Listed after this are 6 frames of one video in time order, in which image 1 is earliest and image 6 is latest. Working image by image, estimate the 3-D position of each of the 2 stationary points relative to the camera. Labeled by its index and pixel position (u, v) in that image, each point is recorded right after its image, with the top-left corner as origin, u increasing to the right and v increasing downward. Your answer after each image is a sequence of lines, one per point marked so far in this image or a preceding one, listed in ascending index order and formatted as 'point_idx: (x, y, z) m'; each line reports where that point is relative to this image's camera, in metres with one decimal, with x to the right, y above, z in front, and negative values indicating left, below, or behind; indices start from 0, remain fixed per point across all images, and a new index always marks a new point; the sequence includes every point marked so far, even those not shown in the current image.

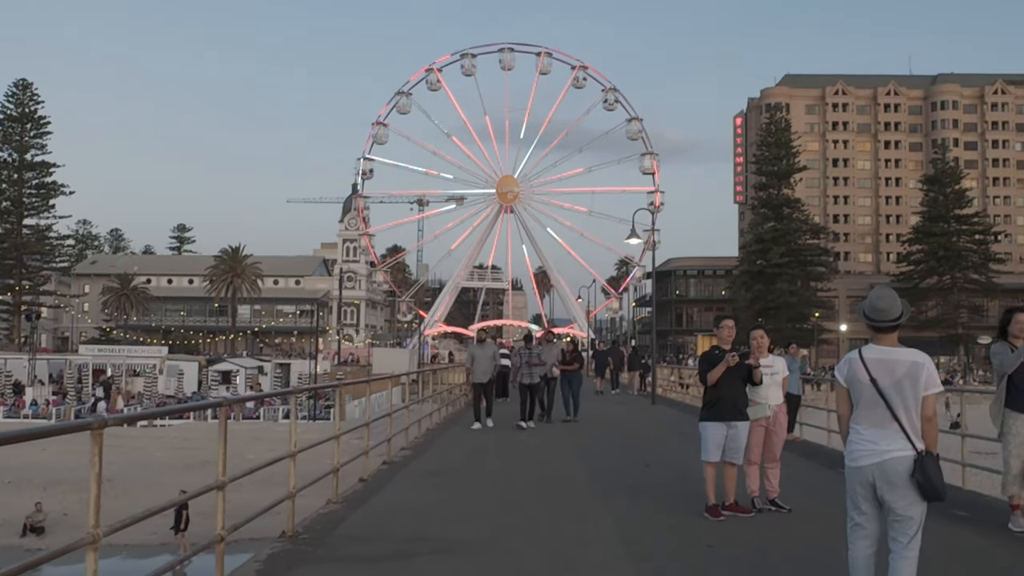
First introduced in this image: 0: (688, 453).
0: (+2.4, -2.4, +13.6) m
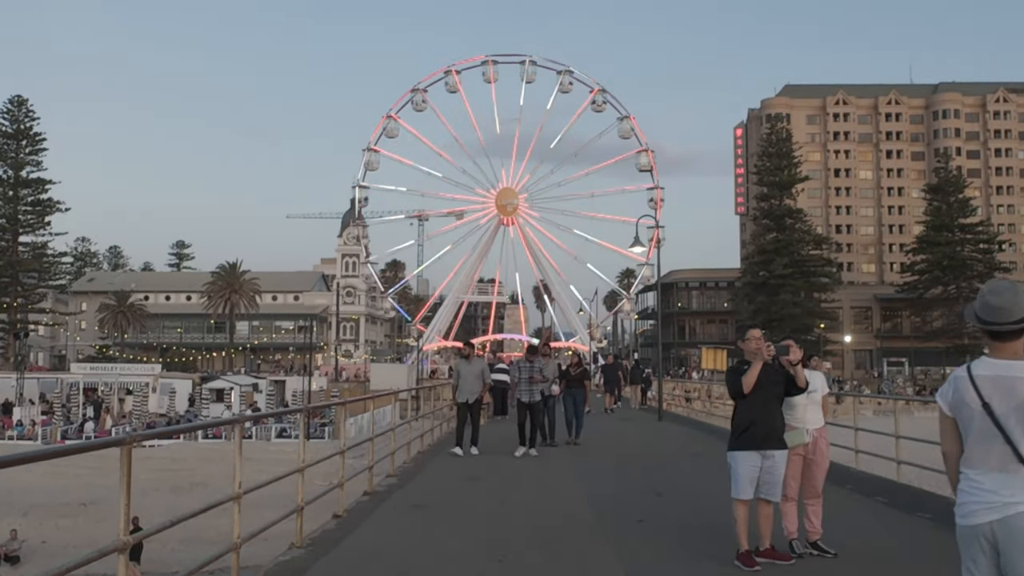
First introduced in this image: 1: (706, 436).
0: (+2.4, -2.5, +12.4) m
1: (+3.9, -3.0, +20.1) m
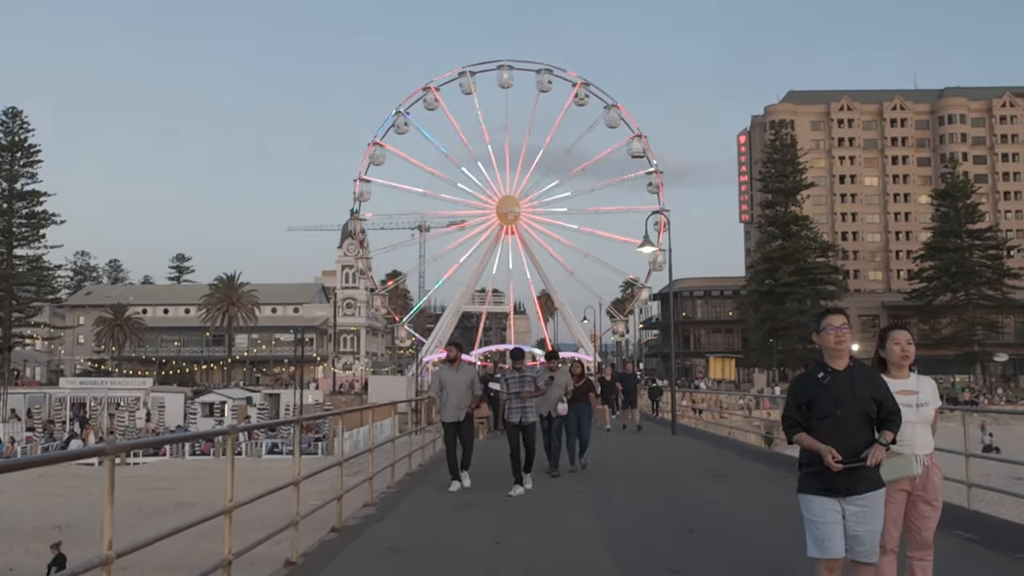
0: (+2.4, -2.4, +10.7) m
1: (+3.9, -3.0, +18.3) m
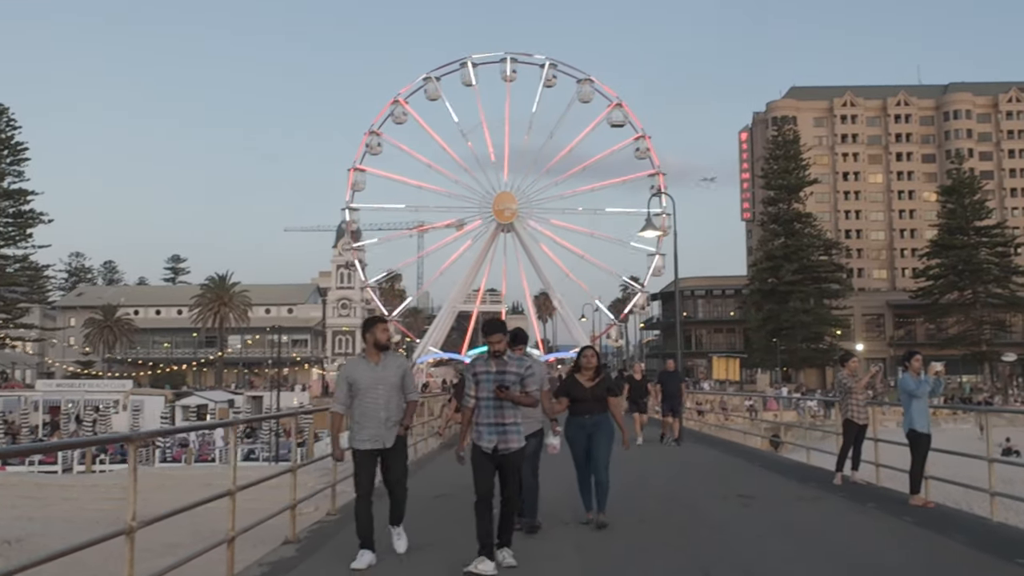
0: (+2.2, -2.2, +8.4) m
1: (+3.7, -2.8, +16.0) m
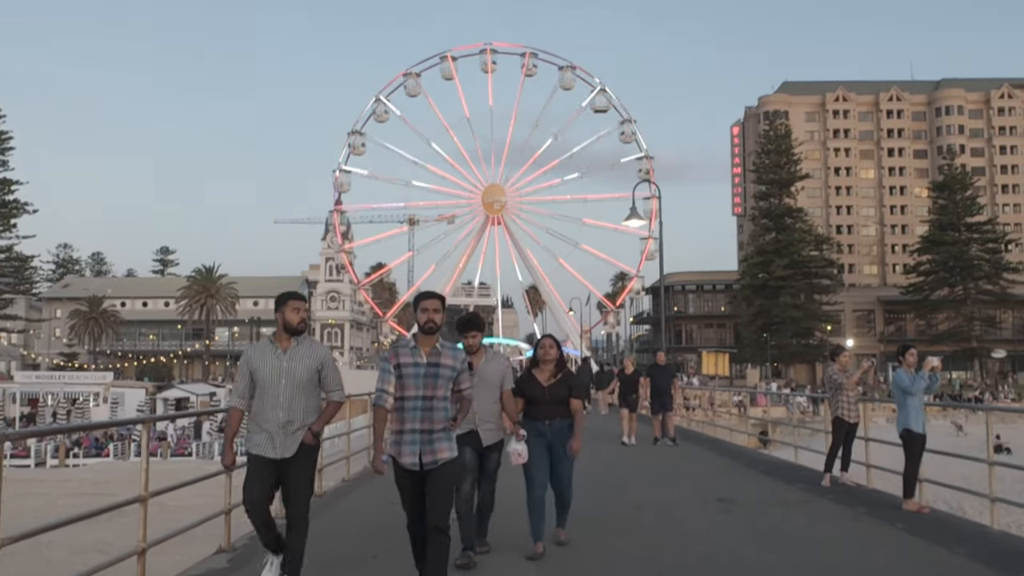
0: (+1.8, -2.1, +7.7) m
1: (+3.3, -2.7, +15.4) m
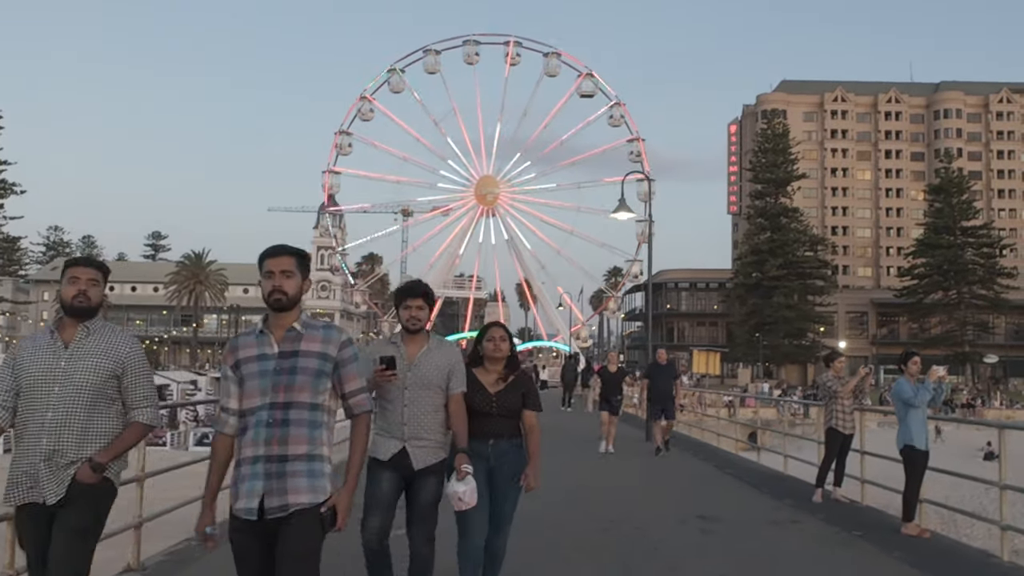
0: (+1.5, -2.1, +6.9) m
1: (+2.9, -2.6, +14.6) m
